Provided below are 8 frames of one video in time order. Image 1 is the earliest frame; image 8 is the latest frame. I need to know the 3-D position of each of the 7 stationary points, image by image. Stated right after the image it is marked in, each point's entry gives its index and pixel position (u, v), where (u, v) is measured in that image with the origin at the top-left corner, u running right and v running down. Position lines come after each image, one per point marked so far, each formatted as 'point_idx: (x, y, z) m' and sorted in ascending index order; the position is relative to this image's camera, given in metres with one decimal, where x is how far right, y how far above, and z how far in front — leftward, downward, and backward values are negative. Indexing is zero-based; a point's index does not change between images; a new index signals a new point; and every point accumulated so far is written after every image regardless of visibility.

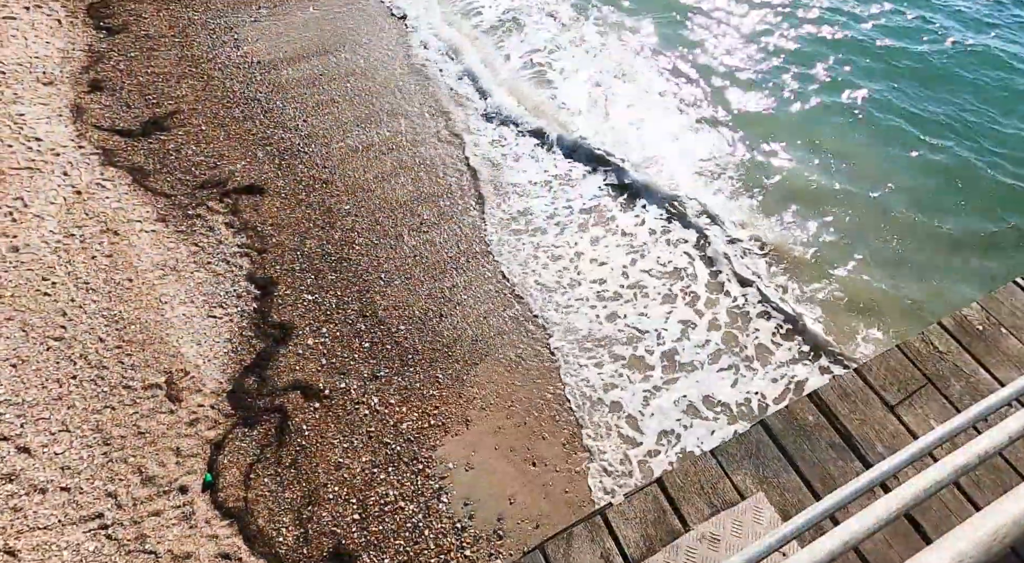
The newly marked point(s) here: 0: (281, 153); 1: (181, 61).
0: (-4.3, +2.4, +11.5) m
1: (-6.5, +4.3, +12.0) m
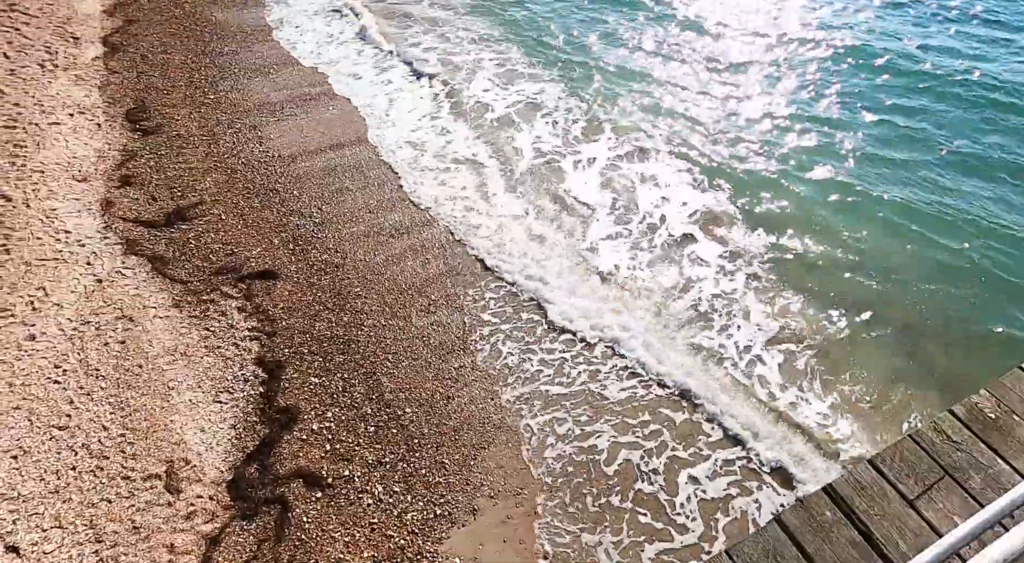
0: (-4.1, +0.9, +11.8) m
1: (-6.3, +2.6, +12.8) m
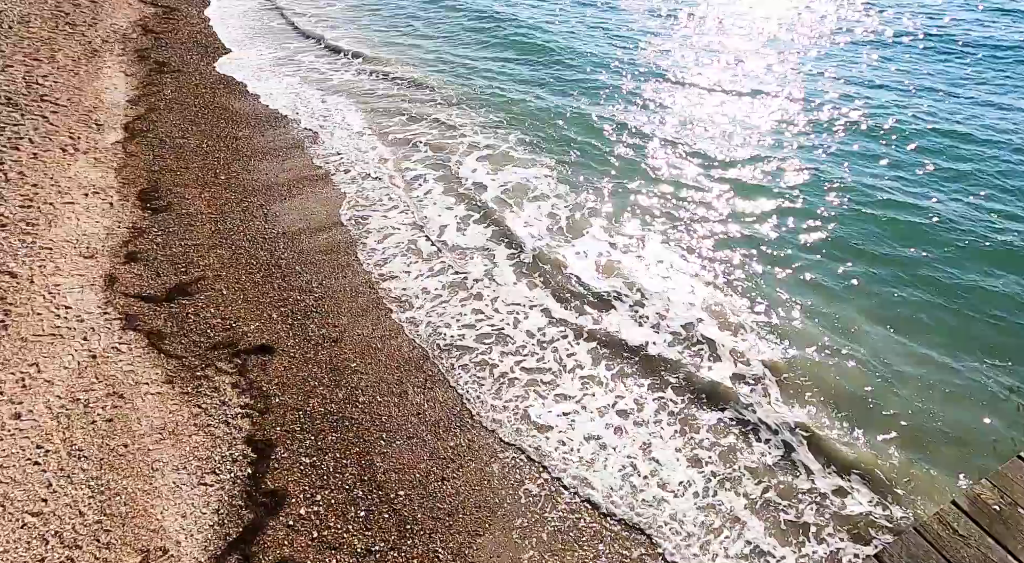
0: (-4.1, -0.6, +11.8) m
1: (-6.2, +1.0, +13.0) m
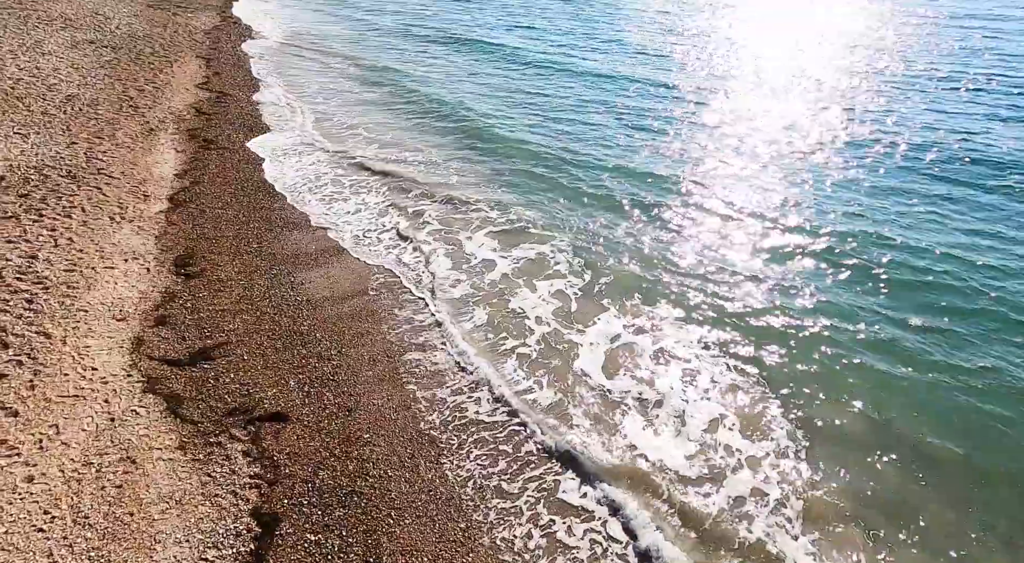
0: (-3.7, -1.8, +11.6) m
1: (-5.7, -0.4, +13.2) m
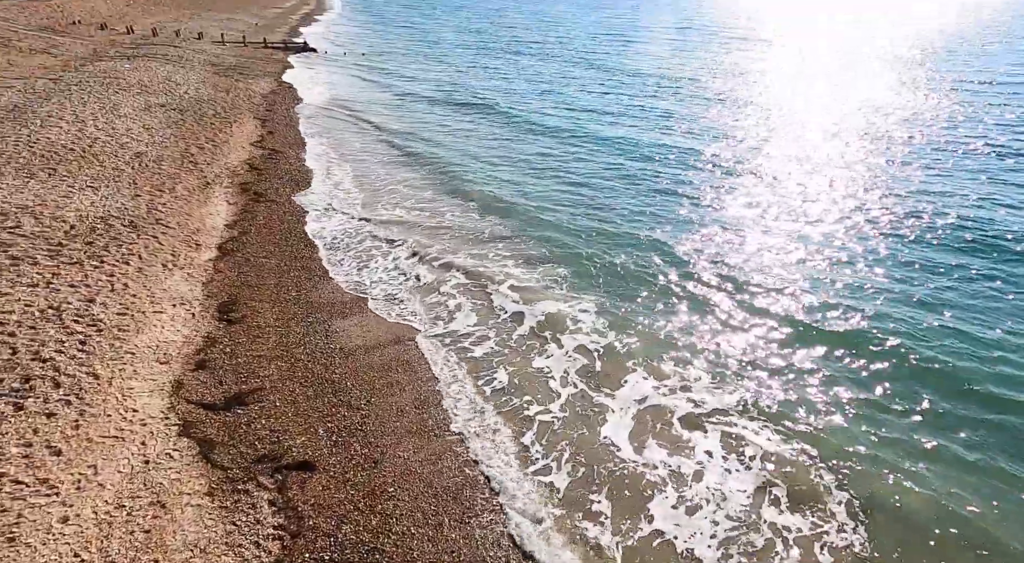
0: (-3.1, -2.7, +11.5) m
1: (-4.9, -1.4, +13.4) m
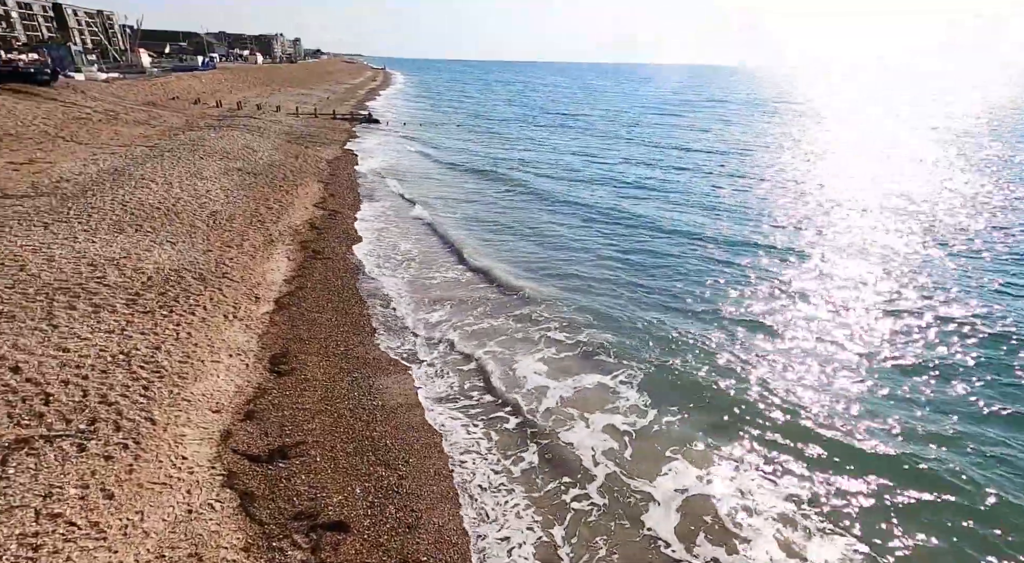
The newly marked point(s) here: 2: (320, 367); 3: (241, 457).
0: (-2.3, -3.7, +11.3) m
1: (-3.9, -2.5, +13.4) m
2: (-4.3, -2.0, +14.5) m
3: (-5.1, -3.3, +11.9) m
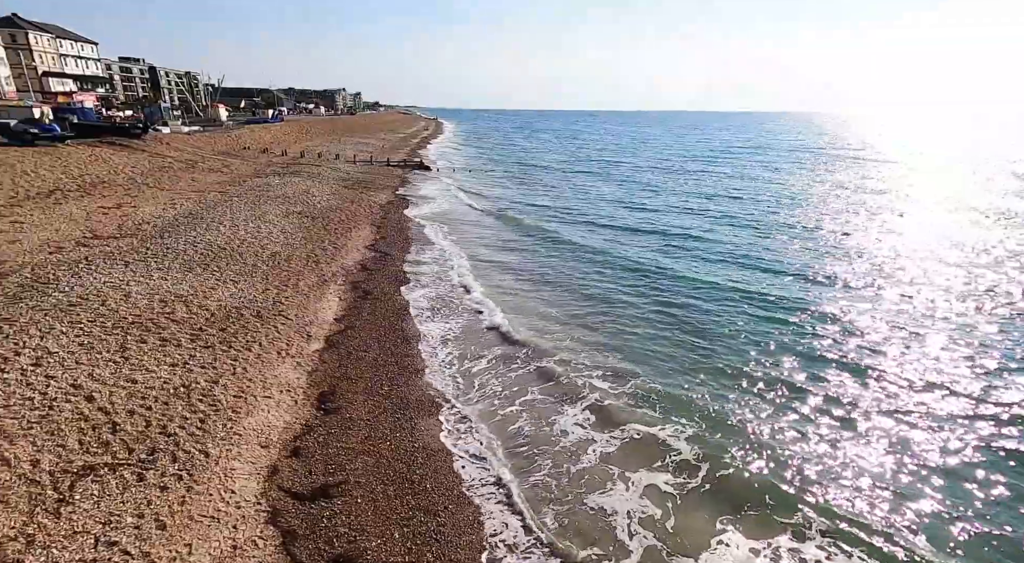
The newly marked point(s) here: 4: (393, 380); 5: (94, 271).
0: (-1.6, -4.5, +11.2) m
1: (-3.0, -3.4, +13.5) m
2: (-3.3, -2.9, +14.6) m
3: (-4.3, -4.1, +12.0) m
4: (-2.8, -2.5, +15.8) m
5: (-12.2, +0.3, +18.4) m
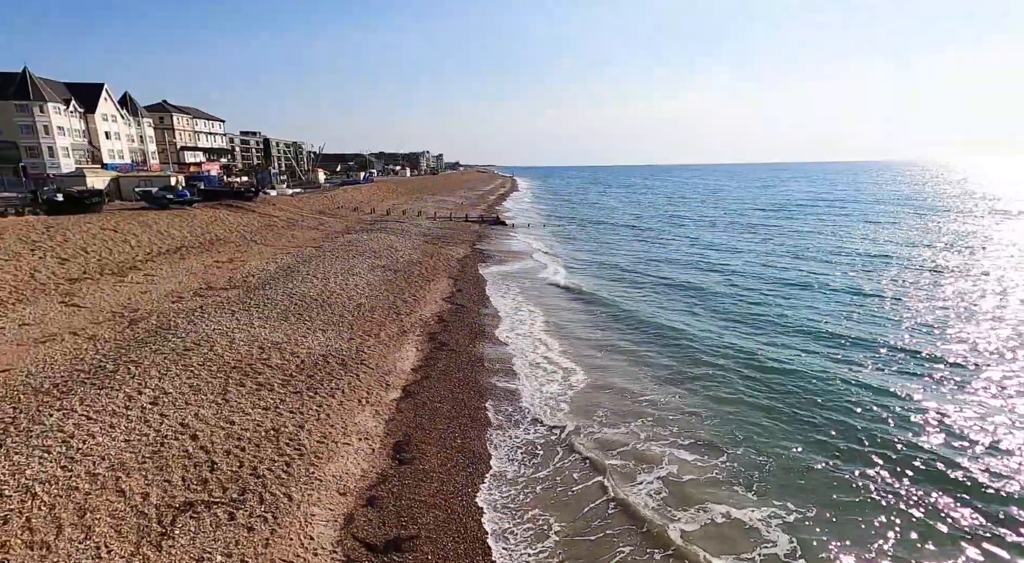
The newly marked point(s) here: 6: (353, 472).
0: (-0.4, -5.4, +11.0) m
1: (-1.5, -4.5, +13.6) m
2: (-1.6, -4.2, +14.7) m
3: (-2.9, -5.1, +12.2) m
4: (-0.9, -3.8, +15.8) m
5: (-9.9, -1.2, +19.7) m
6: (-3.5, -4.3, +14.0) m
